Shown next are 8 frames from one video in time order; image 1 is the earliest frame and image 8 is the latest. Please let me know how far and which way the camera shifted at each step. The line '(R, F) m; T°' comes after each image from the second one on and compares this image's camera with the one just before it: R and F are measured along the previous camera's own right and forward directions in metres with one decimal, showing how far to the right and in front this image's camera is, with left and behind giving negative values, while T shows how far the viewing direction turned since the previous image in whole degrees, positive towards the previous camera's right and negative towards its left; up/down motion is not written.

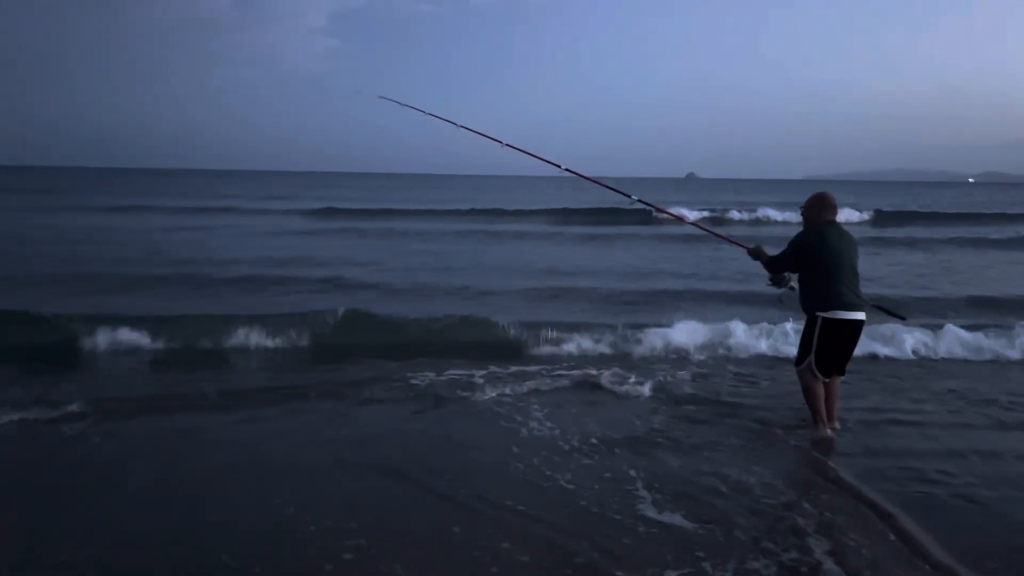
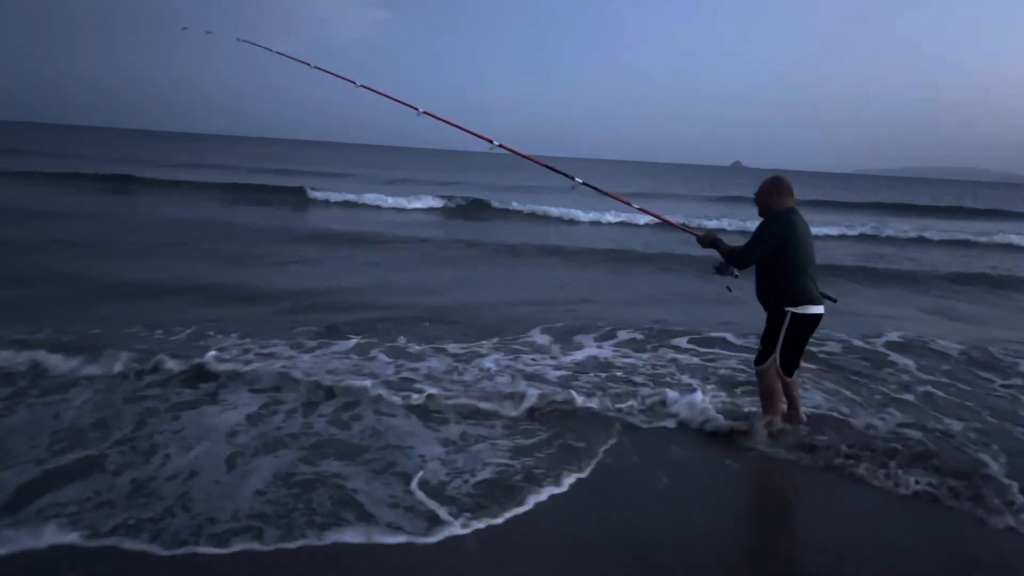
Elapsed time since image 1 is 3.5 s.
(+0.1, -0.1) m; -3°
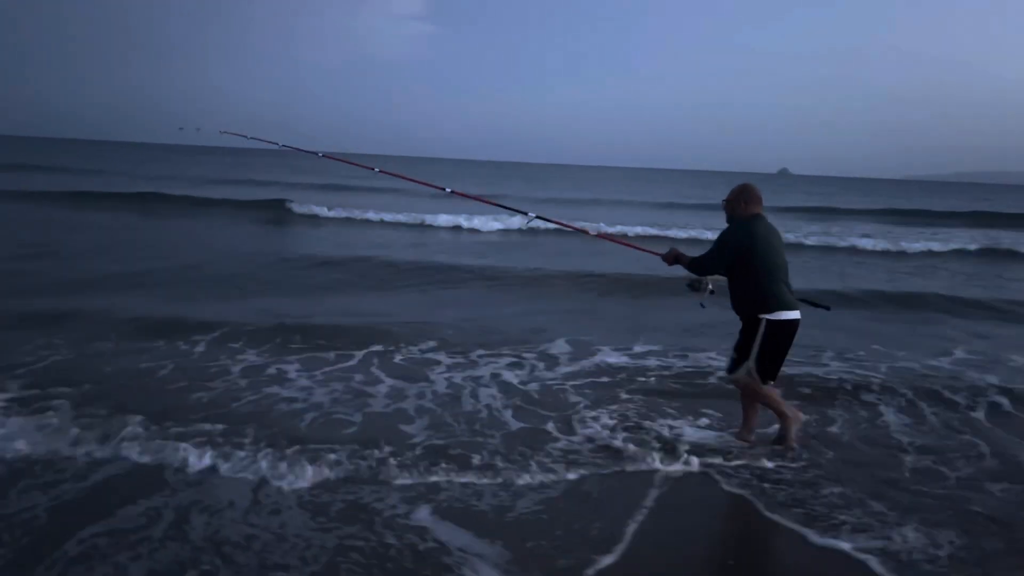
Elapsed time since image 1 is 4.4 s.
(+0.2, -0.2) m; -3°
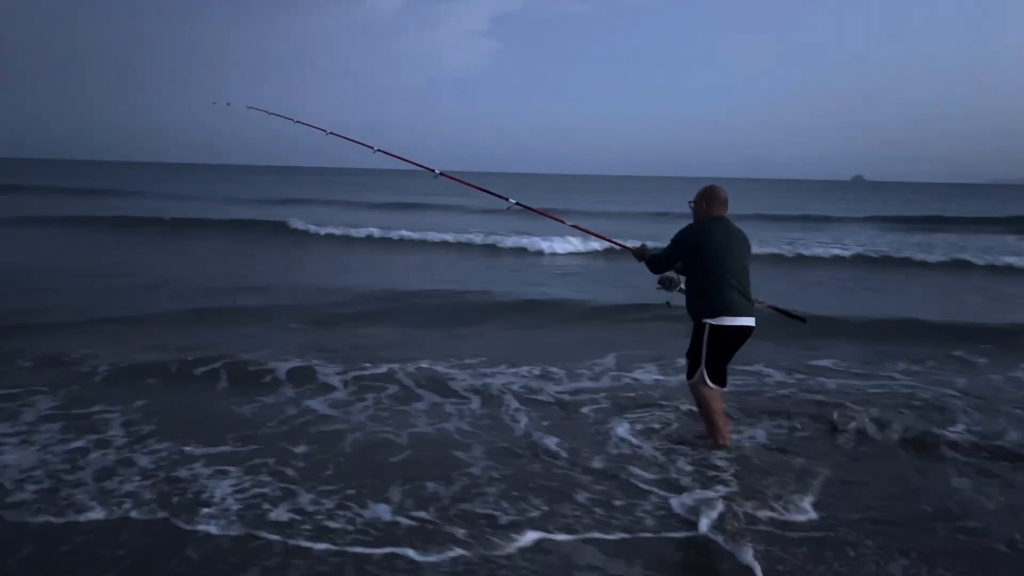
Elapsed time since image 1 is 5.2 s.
(+0.1, -0.3) m; -4°
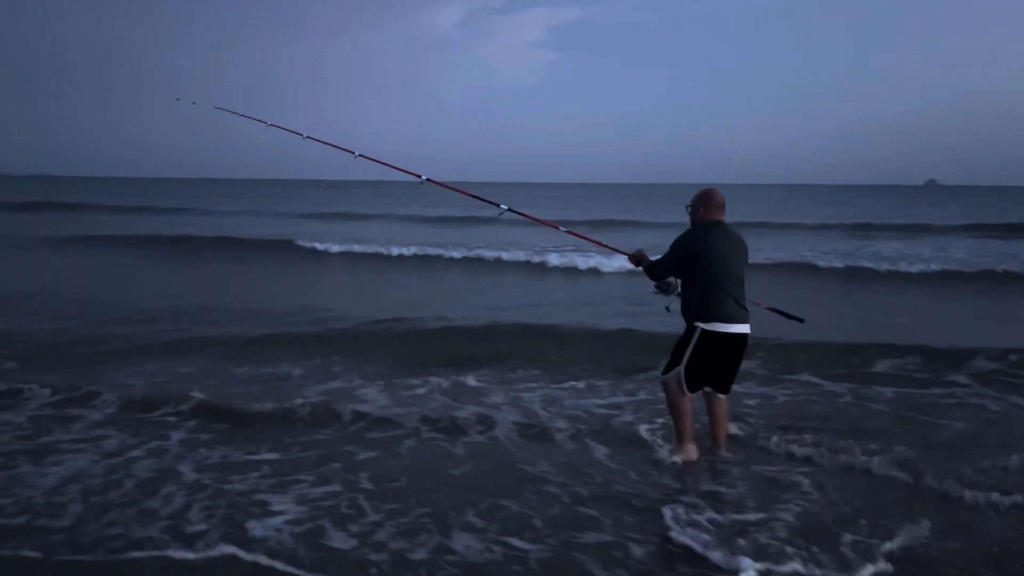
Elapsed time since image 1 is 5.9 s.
(+0.2, -0.1) m; -4°
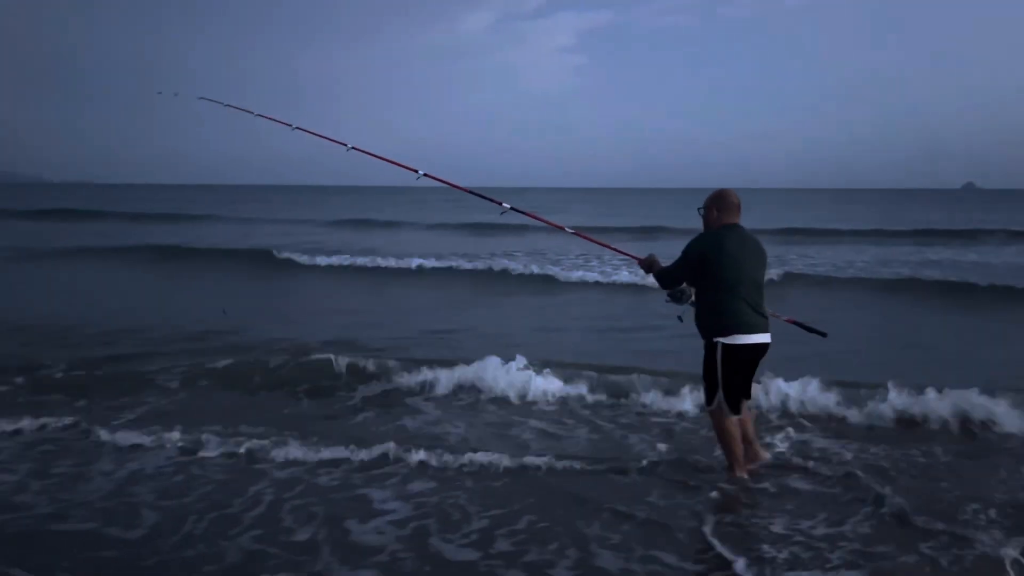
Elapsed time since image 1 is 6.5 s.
(-0.2, +0.3) m; -2°
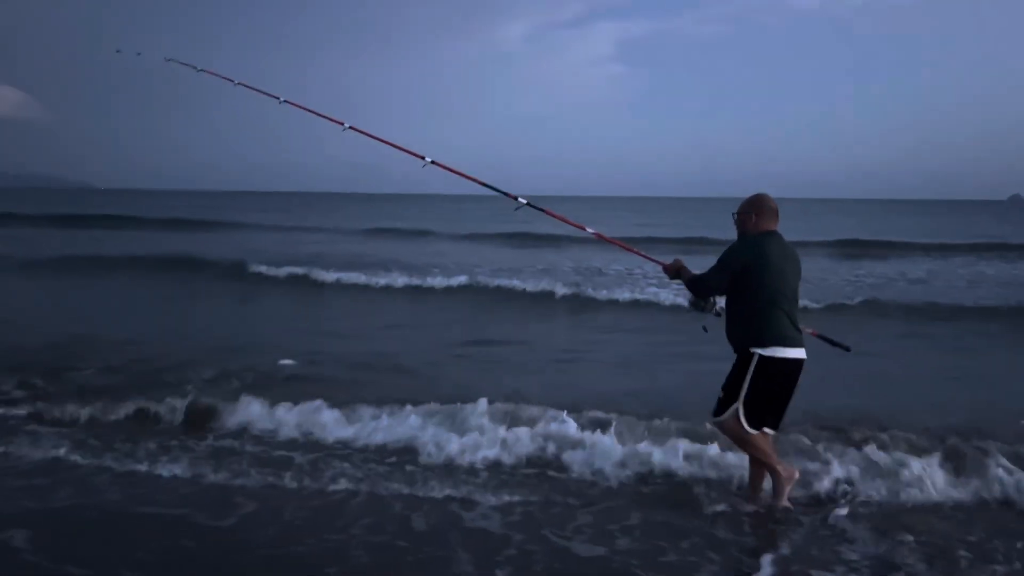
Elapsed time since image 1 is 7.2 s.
(-0.1, +0.1) m; -2°
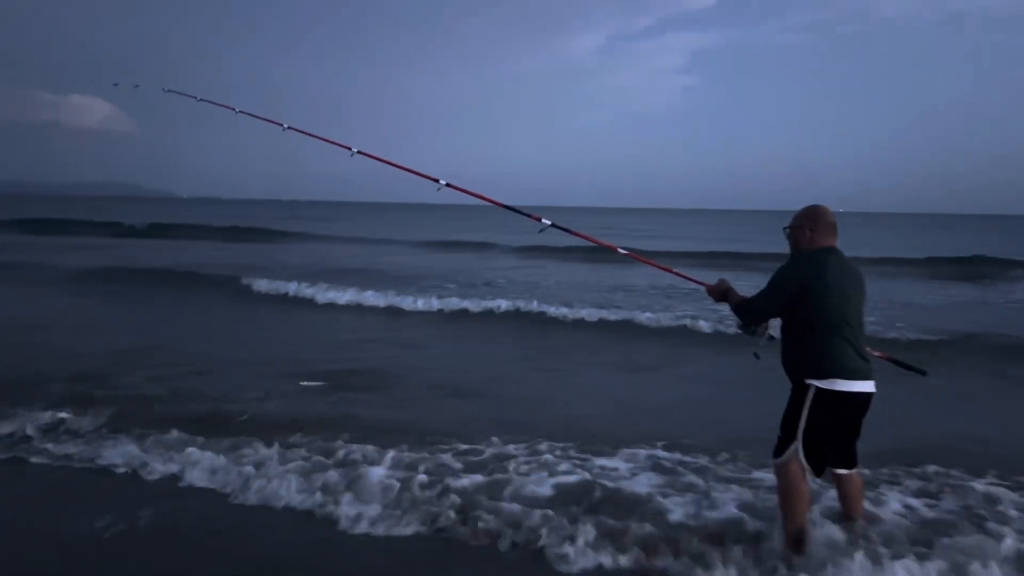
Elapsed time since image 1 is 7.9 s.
(+0.2, -0.6) m; -4°
